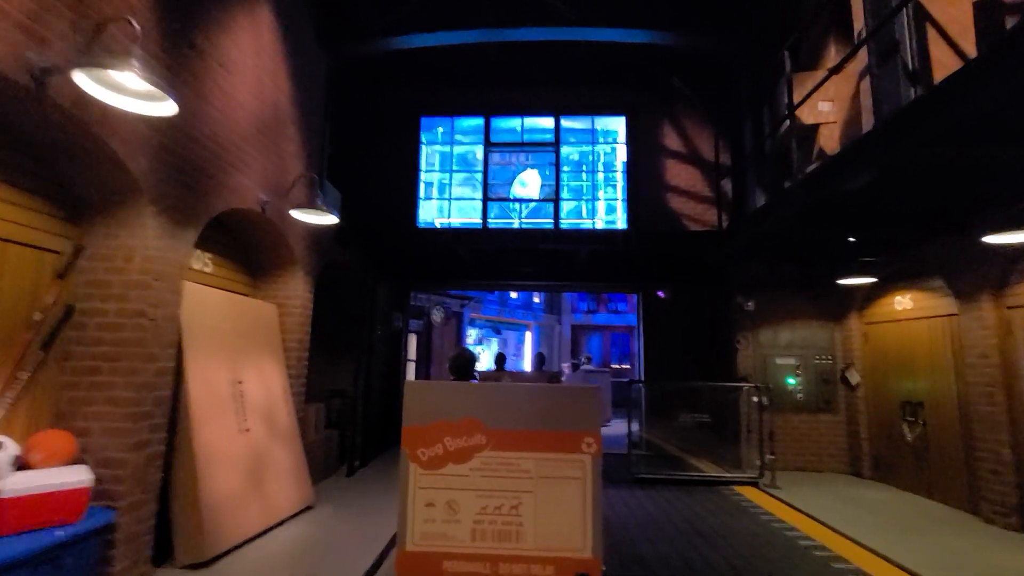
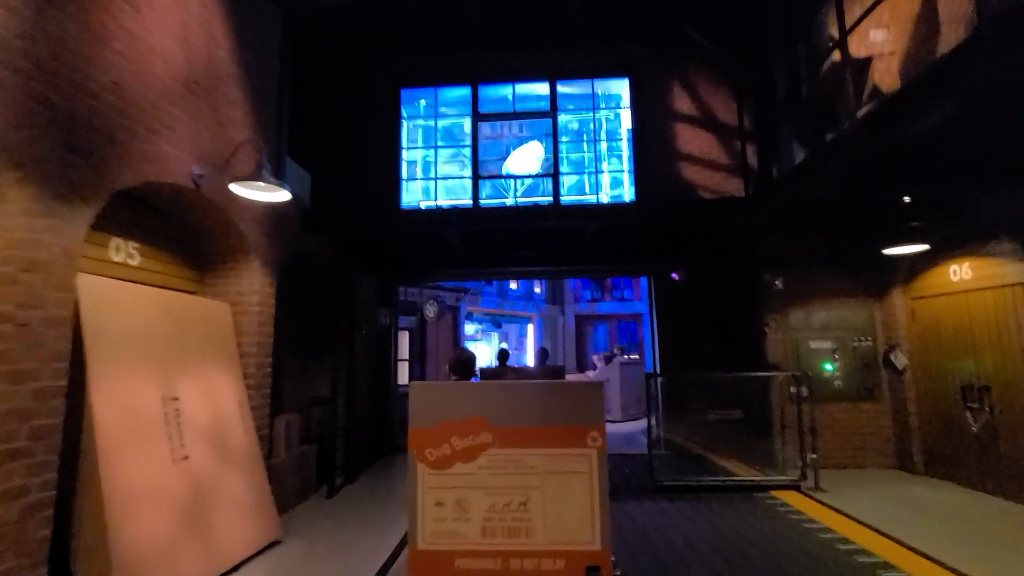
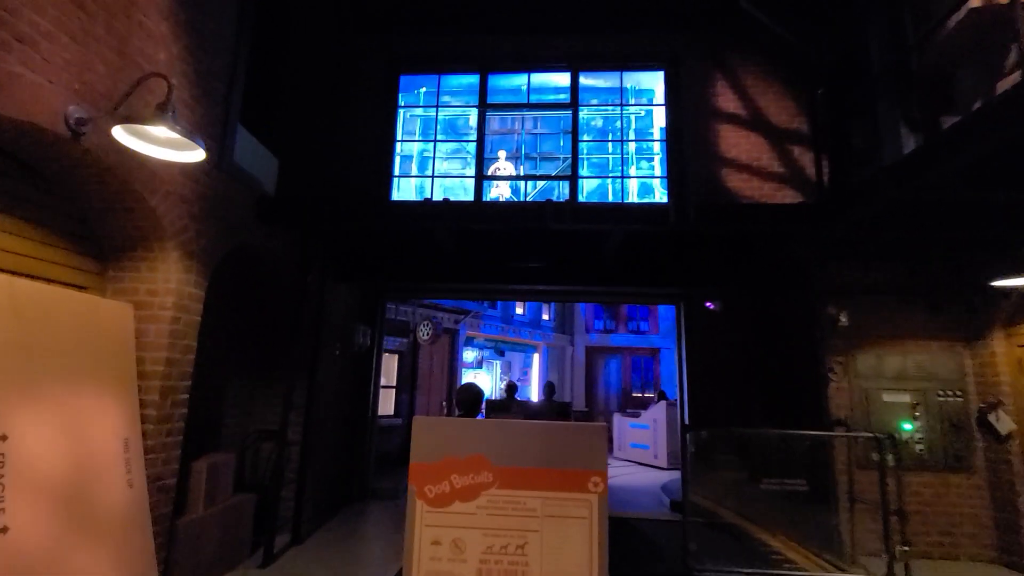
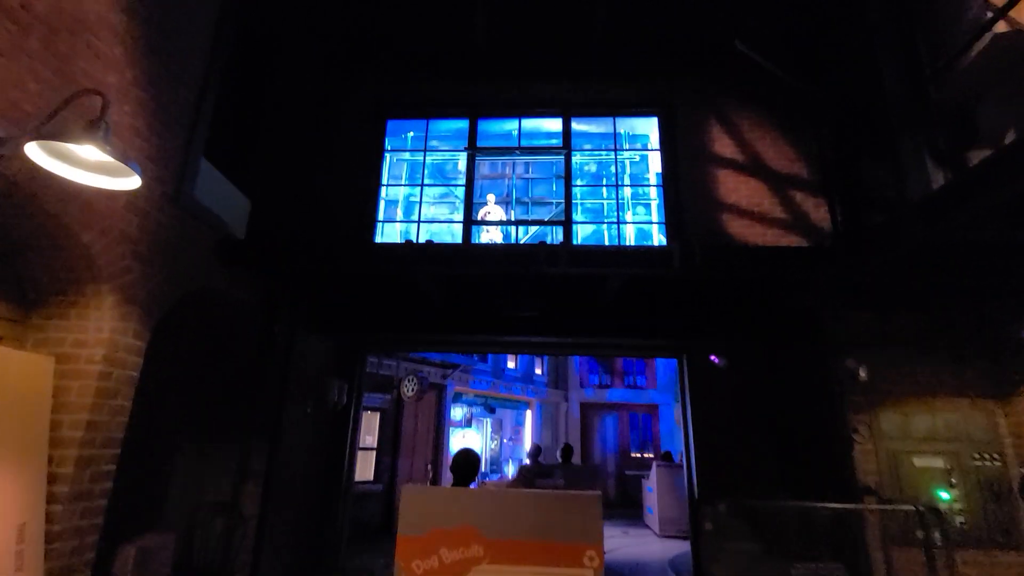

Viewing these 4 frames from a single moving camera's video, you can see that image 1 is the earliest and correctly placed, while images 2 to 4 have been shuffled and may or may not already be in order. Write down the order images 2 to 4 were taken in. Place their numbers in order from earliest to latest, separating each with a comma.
2, 3, 4
